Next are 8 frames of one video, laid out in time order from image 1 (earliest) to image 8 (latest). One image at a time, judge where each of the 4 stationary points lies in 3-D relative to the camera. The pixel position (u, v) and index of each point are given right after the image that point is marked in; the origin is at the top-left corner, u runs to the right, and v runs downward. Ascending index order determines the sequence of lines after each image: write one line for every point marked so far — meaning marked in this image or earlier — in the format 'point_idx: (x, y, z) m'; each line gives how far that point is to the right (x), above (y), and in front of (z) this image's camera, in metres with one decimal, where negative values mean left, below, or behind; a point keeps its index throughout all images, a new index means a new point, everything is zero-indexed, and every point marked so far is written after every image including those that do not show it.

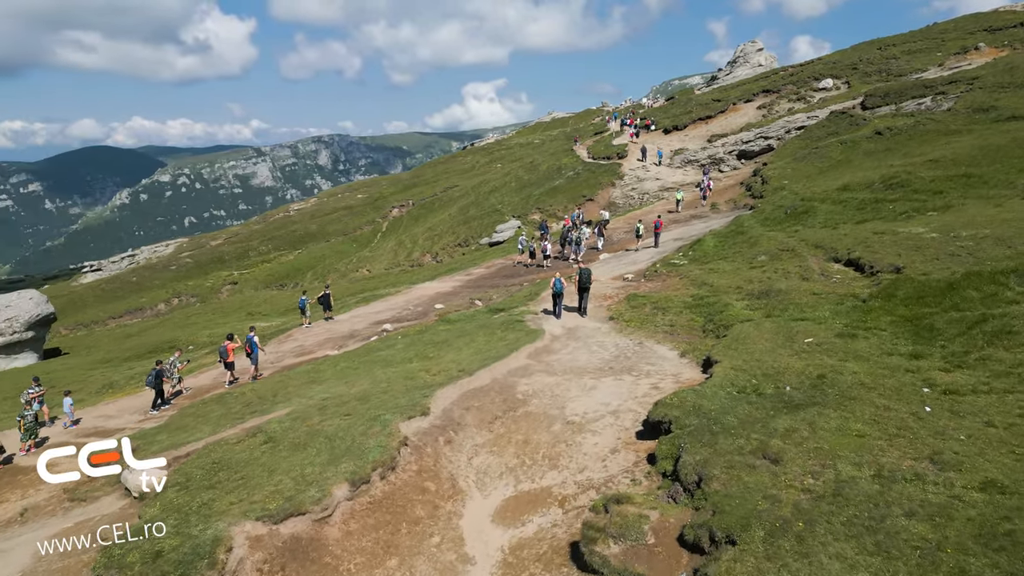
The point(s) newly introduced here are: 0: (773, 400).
0: (+6.8, -2.9, +19.0) m
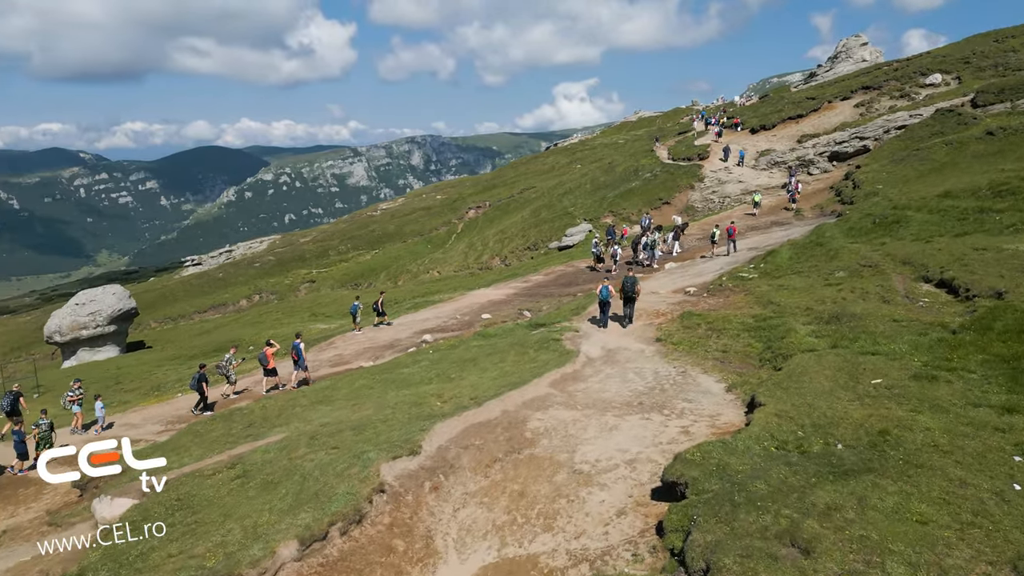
0: (+6.6, -3.7, +15.6) m
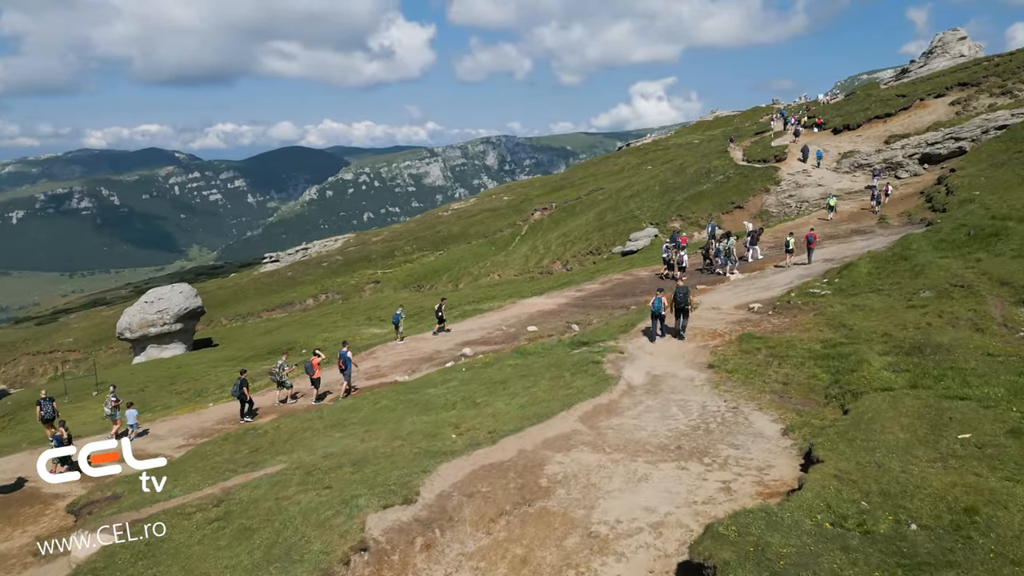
0: (+6.4, -4.5, +12.6) m
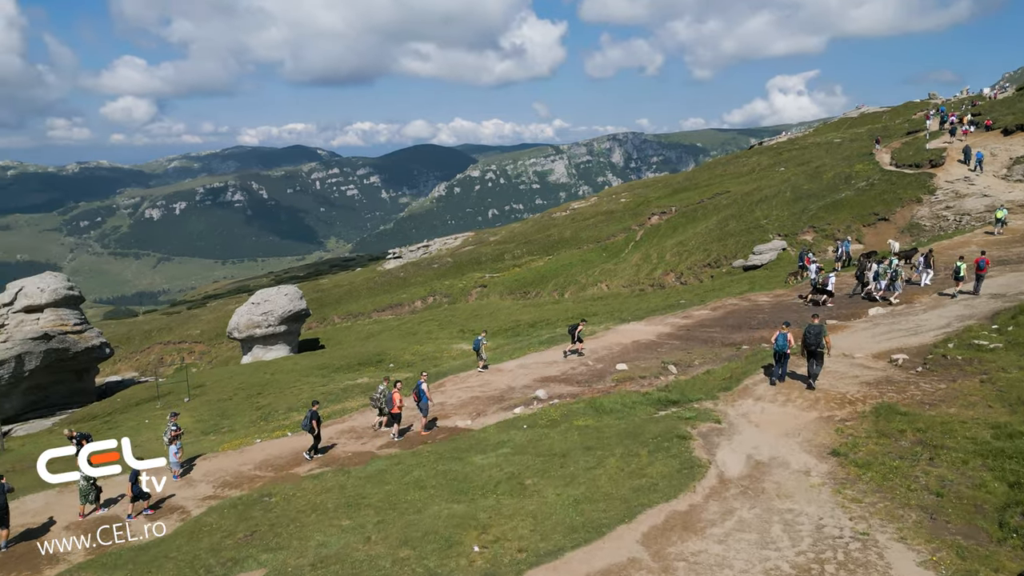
0: (+5.8, -6.3, +6.6) m
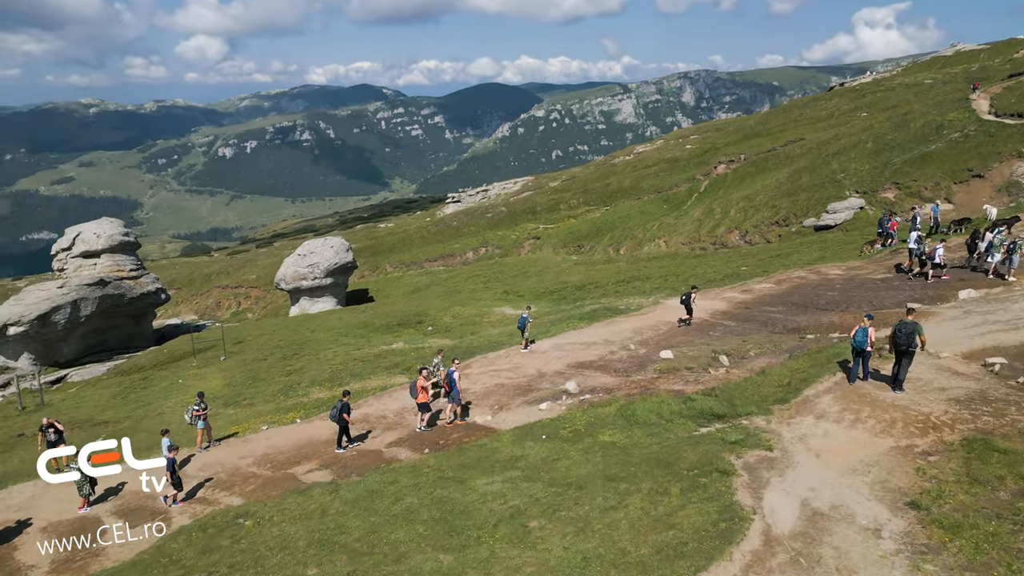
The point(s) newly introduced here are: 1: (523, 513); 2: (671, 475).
0: (+4.6, -7.7, +3.1) m
1: (+0.3, -5.5, +17.9) m
2: (+4.1, -4.9, +19.0) m
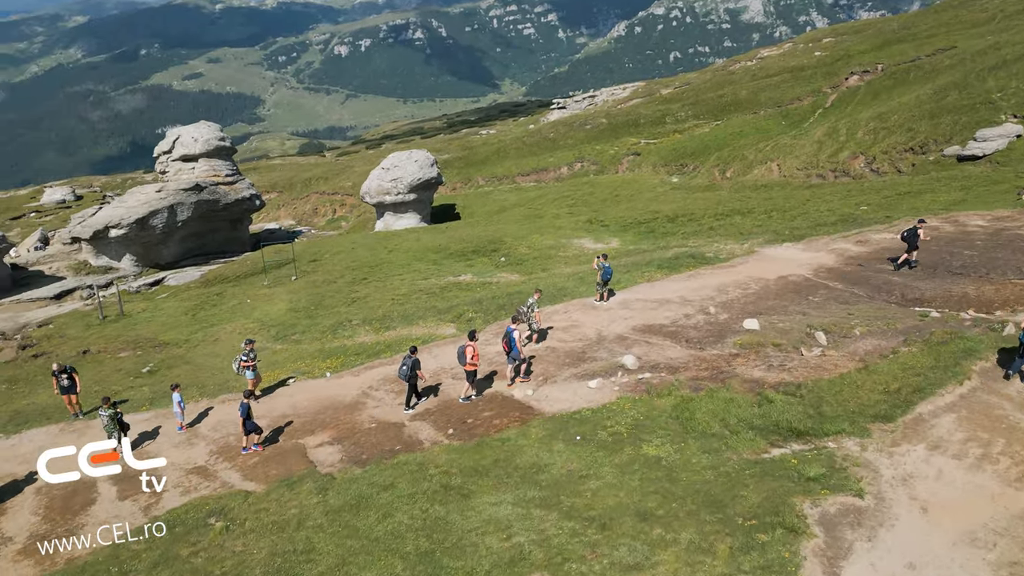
0: (+2.3, -9.6, -0.4) m
1: (+0.3, -5.3, +14.4) m
2: (+4.3, -4.8, +14.9) m
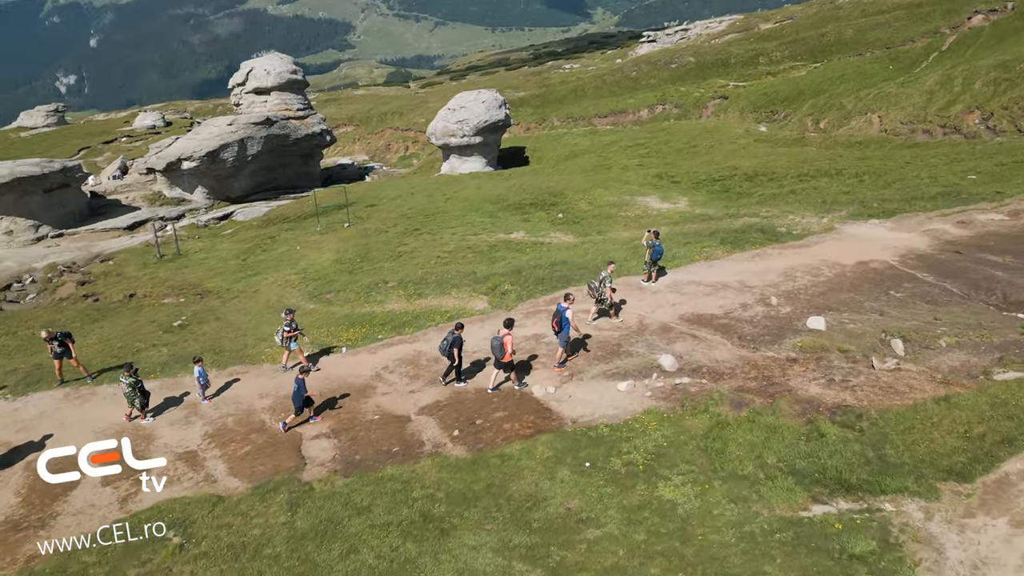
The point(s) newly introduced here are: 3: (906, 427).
0: (-0.1, -11.4, -2.2) m
1: (-0.3, -5.8, +12.3) m
2: (+3.7, -5.4, +12.3) m
3: (+9.6, -3.2, +17.5) m
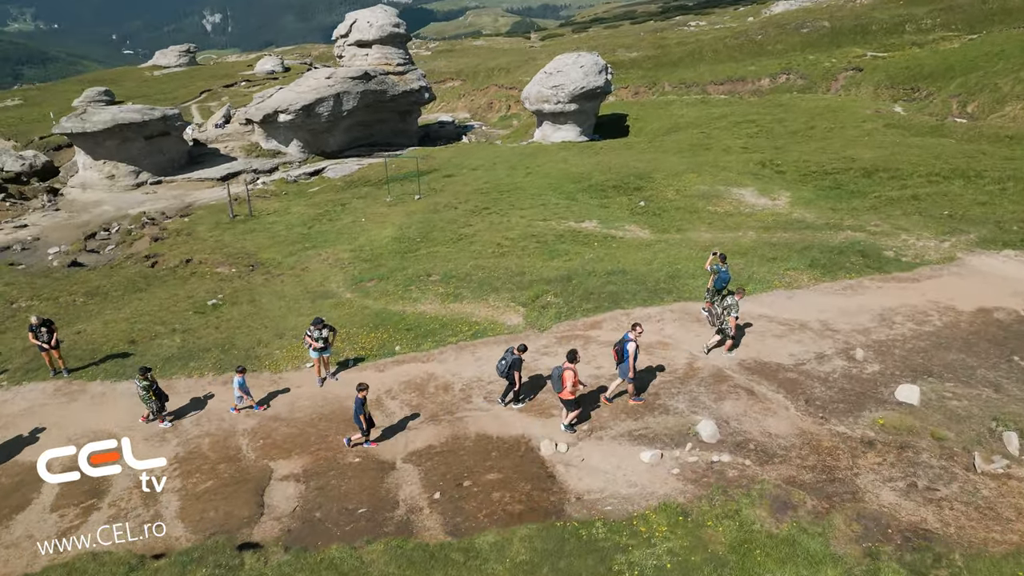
0: (-4.2, -13.6, -4.5) m
1: (-1.8, -7.2, +9.4) m
2: (+2.1, -7.2, +8.8) m
3: (+8.9, -5.2, +13.0) m
